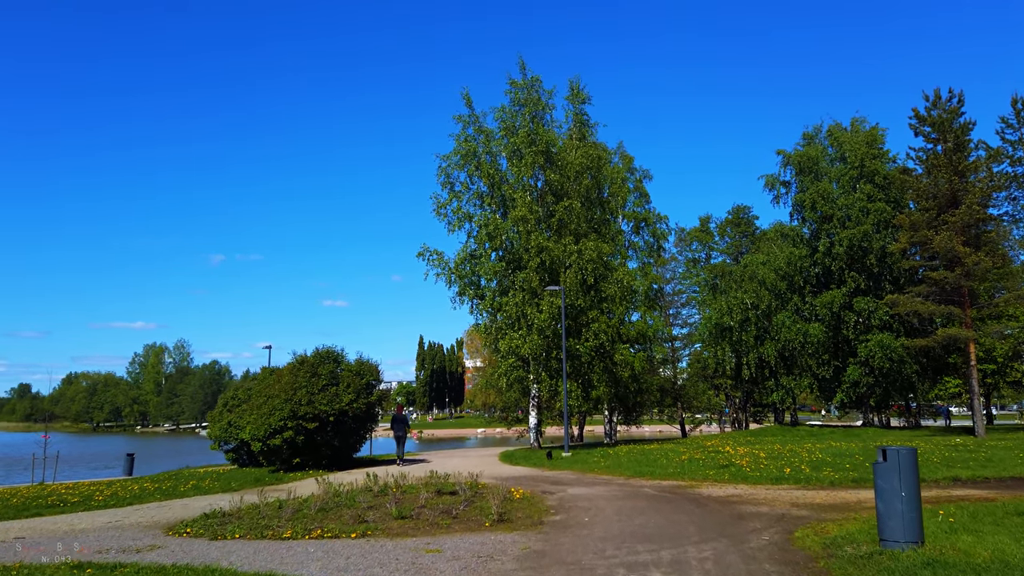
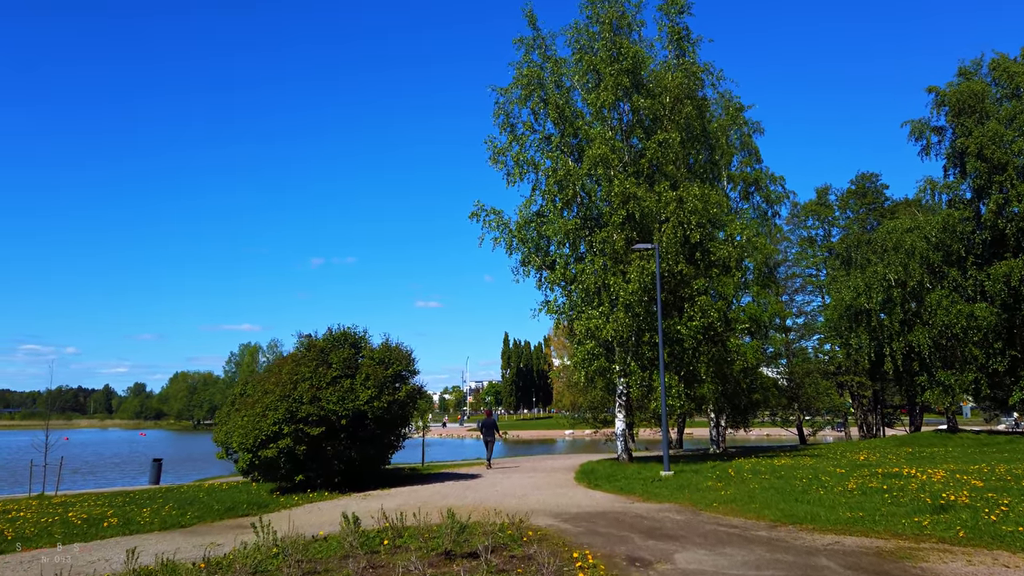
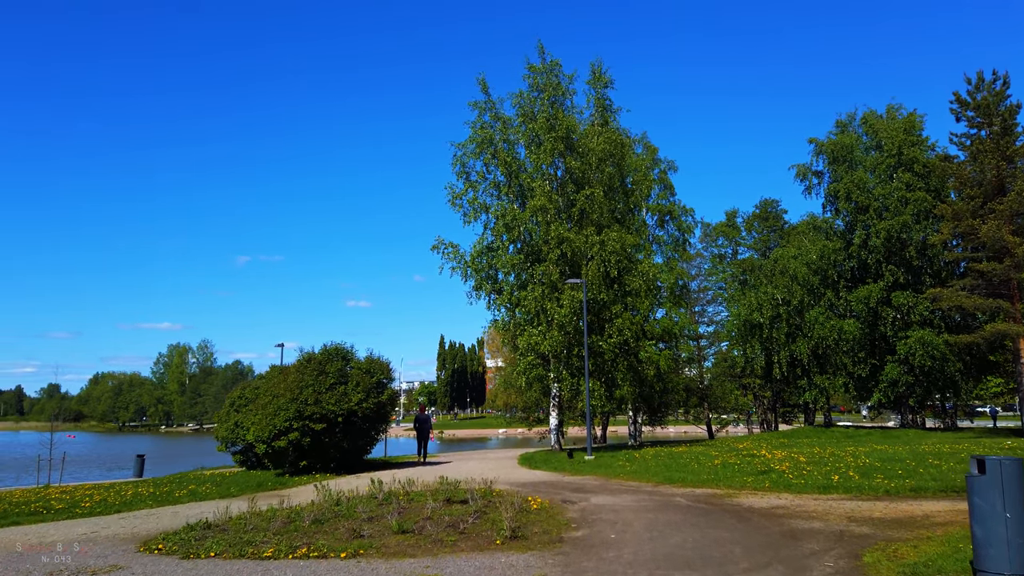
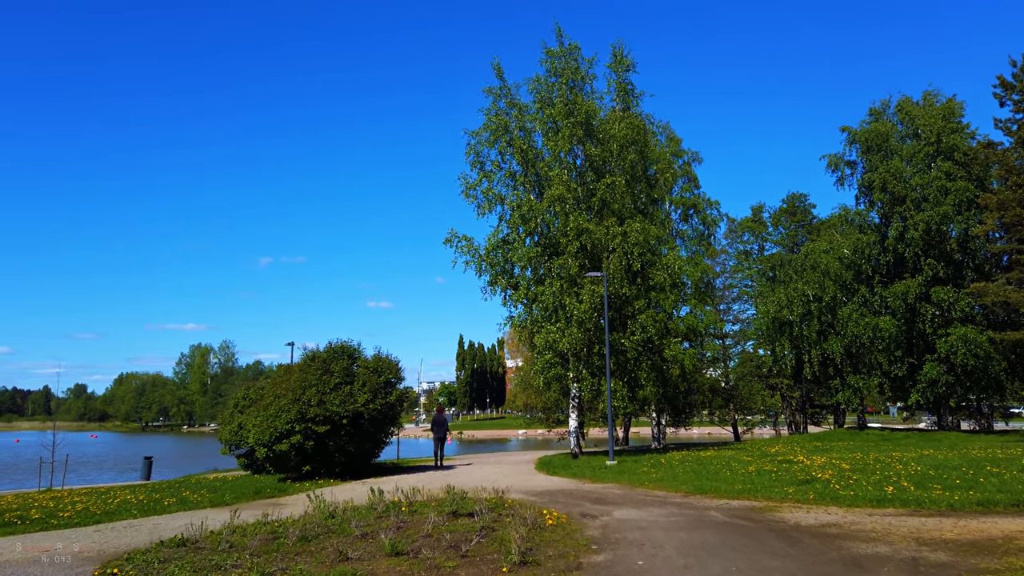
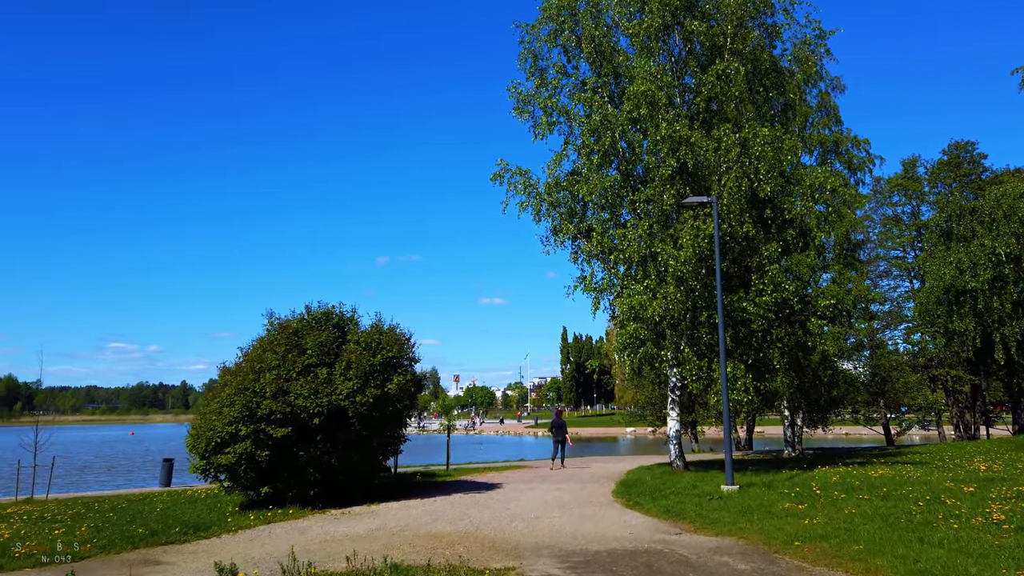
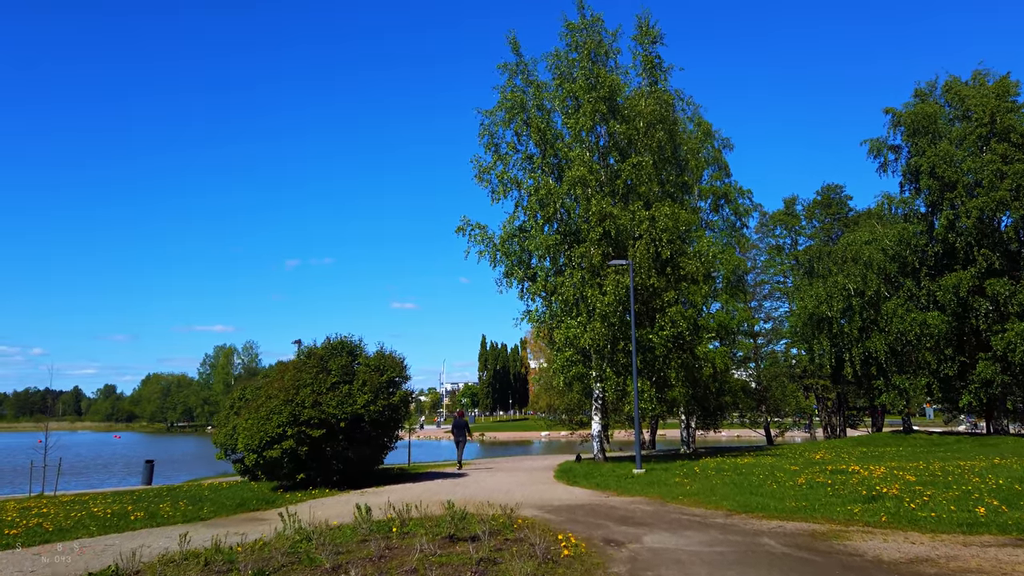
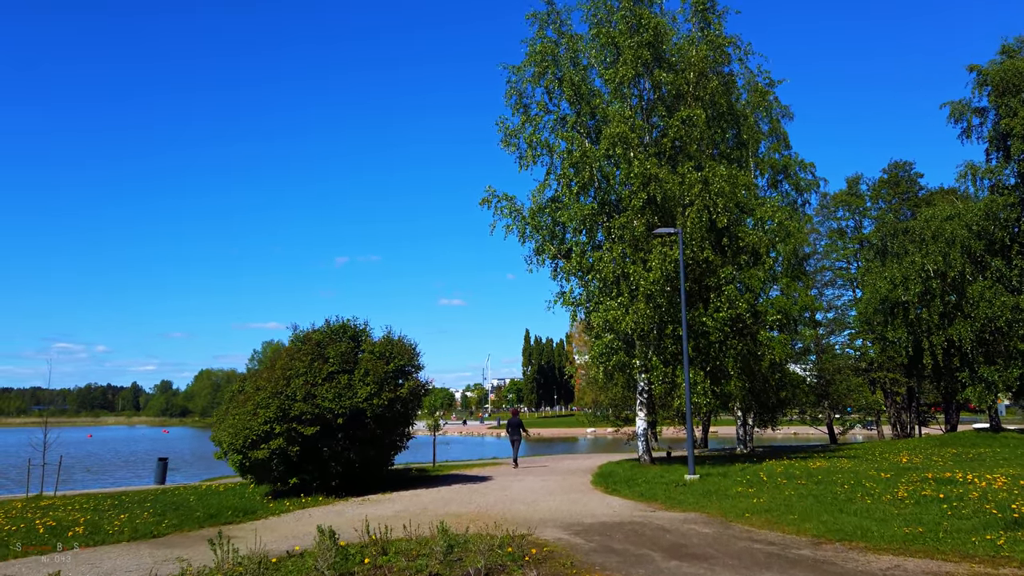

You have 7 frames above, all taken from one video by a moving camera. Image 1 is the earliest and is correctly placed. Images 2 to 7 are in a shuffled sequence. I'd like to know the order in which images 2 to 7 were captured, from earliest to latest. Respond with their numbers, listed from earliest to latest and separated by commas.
3, 4, 6, 2, 7, 5
